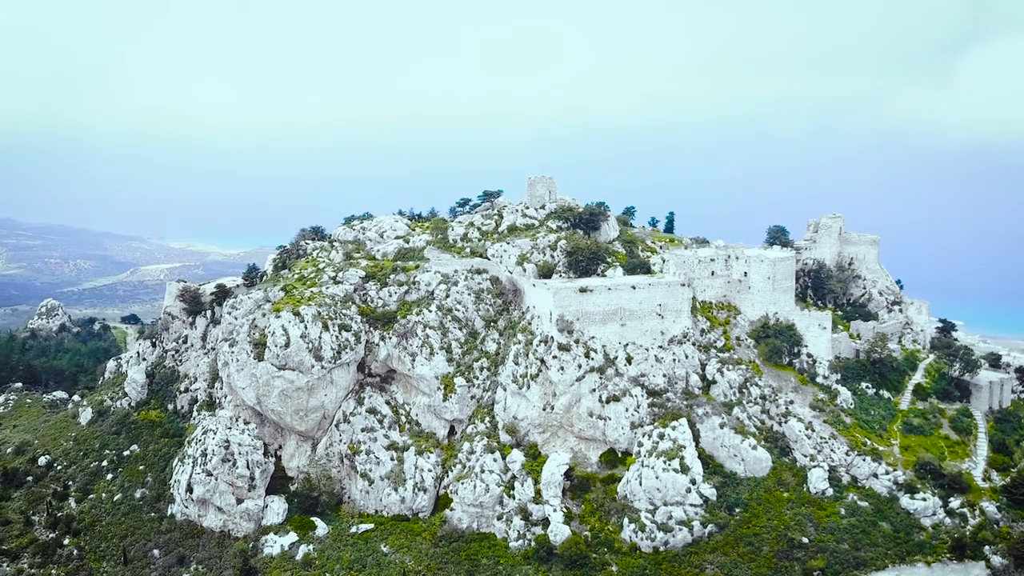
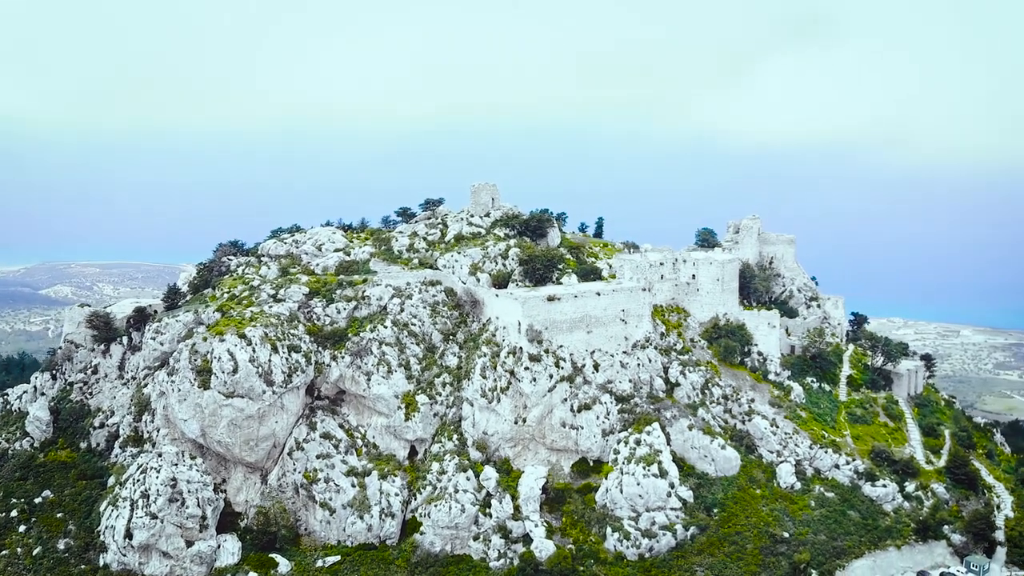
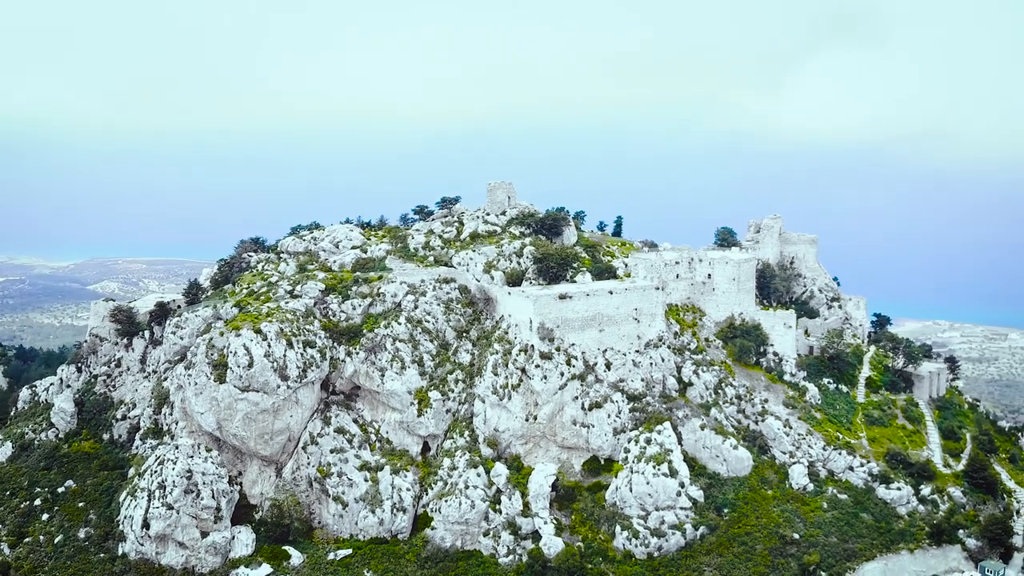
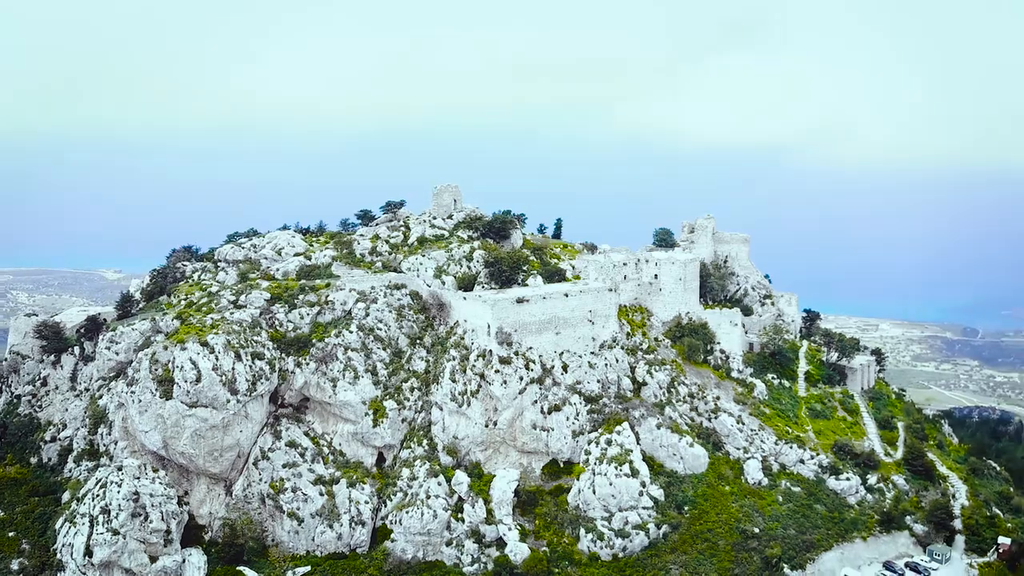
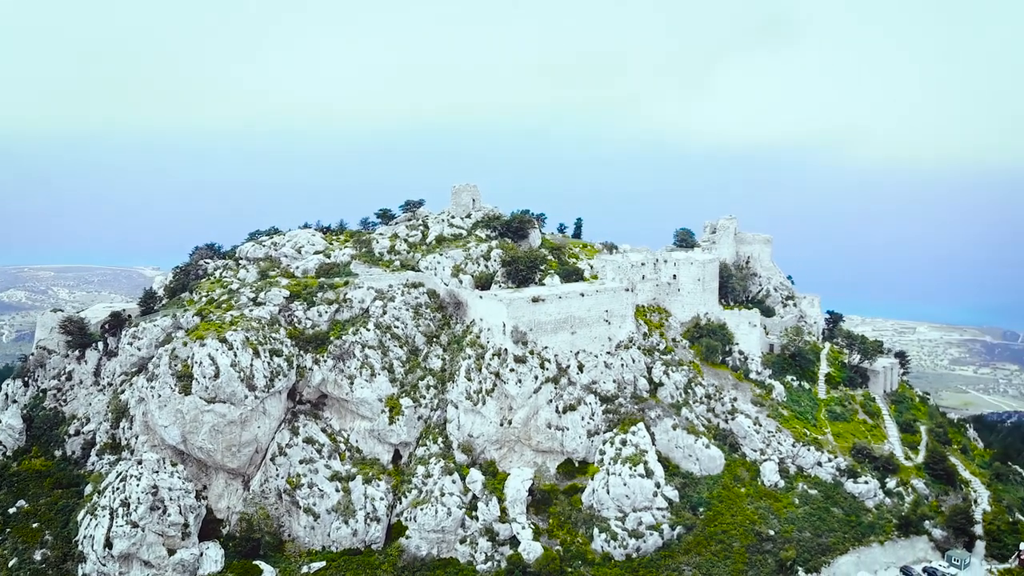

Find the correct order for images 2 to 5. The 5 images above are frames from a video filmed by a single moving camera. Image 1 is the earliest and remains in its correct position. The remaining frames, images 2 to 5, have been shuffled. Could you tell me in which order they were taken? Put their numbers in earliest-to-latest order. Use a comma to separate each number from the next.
3, 2, 5, 4
